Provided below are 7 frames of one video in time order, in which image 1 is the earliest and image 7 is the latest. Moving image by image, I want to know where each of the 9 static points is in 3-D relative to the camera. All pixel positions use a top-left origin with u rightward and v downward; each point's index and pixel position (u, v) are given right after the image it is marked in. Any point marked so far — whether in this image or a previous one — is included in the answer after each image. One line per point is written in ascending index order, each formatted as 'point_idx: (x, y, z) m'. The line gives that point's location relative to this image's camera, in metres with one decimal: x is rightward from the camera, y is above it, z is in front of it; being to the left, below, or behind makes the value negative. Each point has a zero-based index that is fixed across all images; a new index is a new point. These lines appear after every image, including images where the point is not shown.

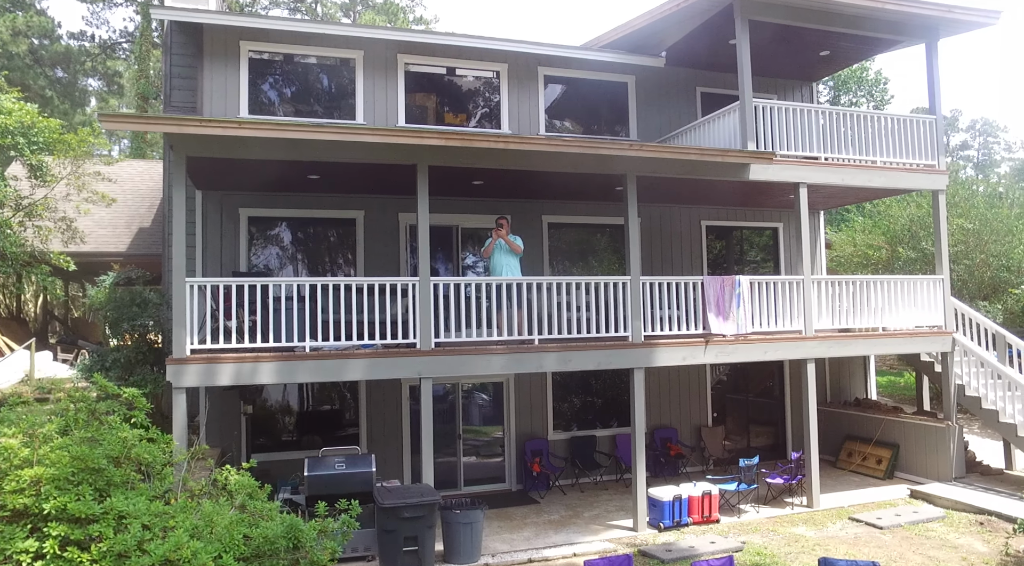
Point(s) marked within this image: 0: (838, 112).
0: (+4.8, +2.5, +11.1) m
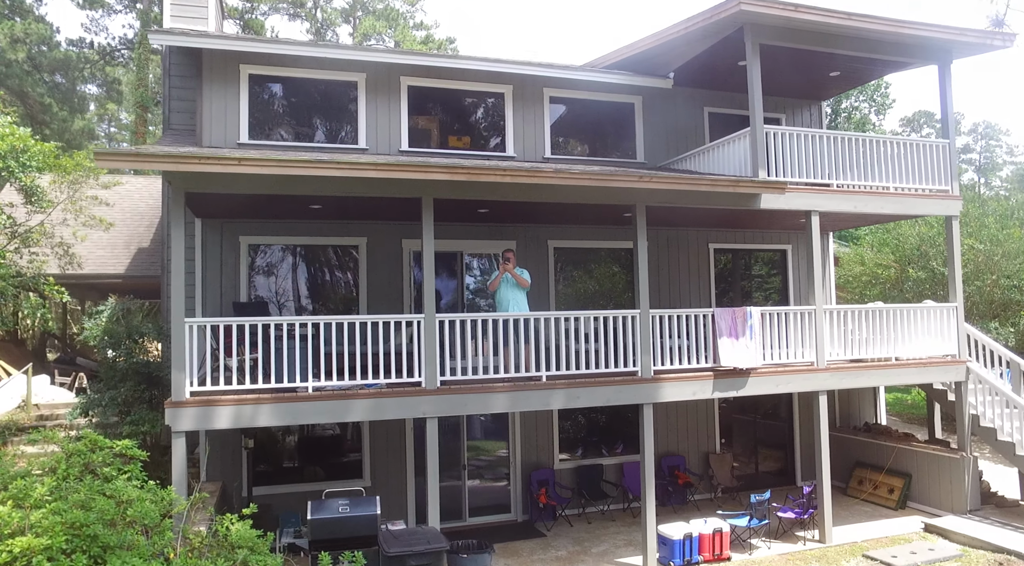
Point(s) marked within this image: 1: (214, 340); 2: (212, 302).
0: (+4.9, +2.1, +10.9) m
1: (-3.4, -0.7, +8.5) m
2: (-4.3, -0.3, +10.7) m
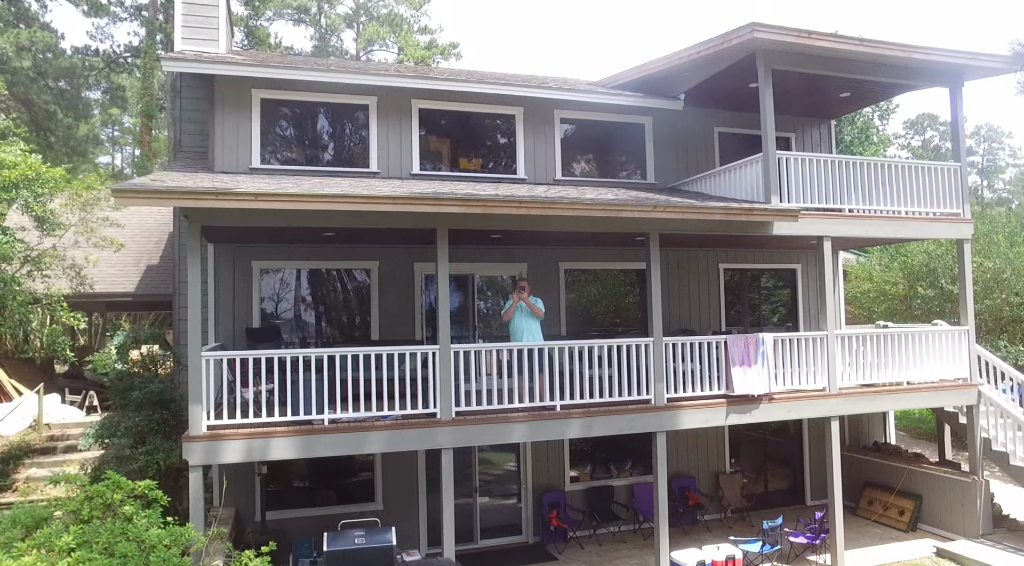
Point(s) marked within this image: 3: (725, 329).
0: (+5.1, +1.8, +10.9) m
1: (-3.2, -1.0, +8.5) m
2: (-4.1, -0.7, +10.7) m
3: (+3.7, -0.8, +13.0) m
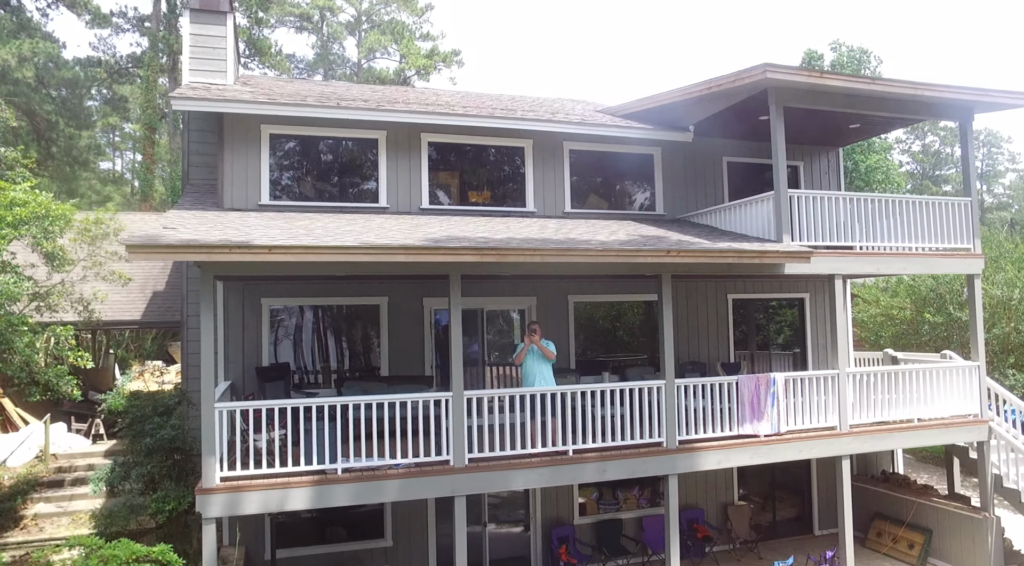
0: (+5.3, +1.2, +10.9) m
1: (-3.1, -1.6, +8.5) m
2: (-4.0, -1.2, +10.7) m
3: (+3.9, -1.3, +13.0) m
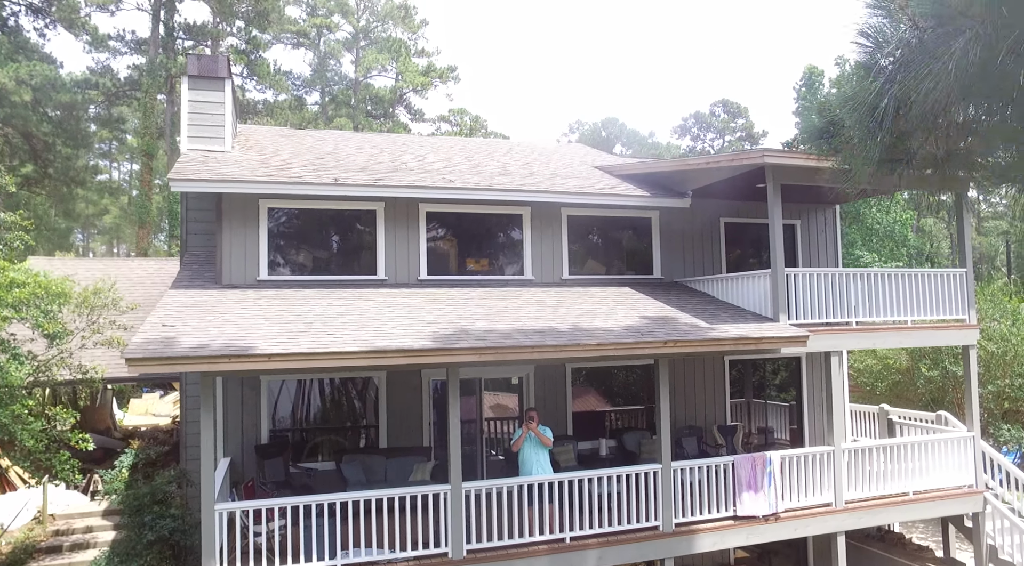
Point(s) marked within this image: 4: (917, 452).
0: (+5.2, +0.1, +10.9) m
1: (-3.1, -2.7, +8.5) m
2: (-4.0, -2.3, +10.7) m
3: (+3.8, -2.4, +13.1) m
4: (+6.0, -2.5, +11.1) m
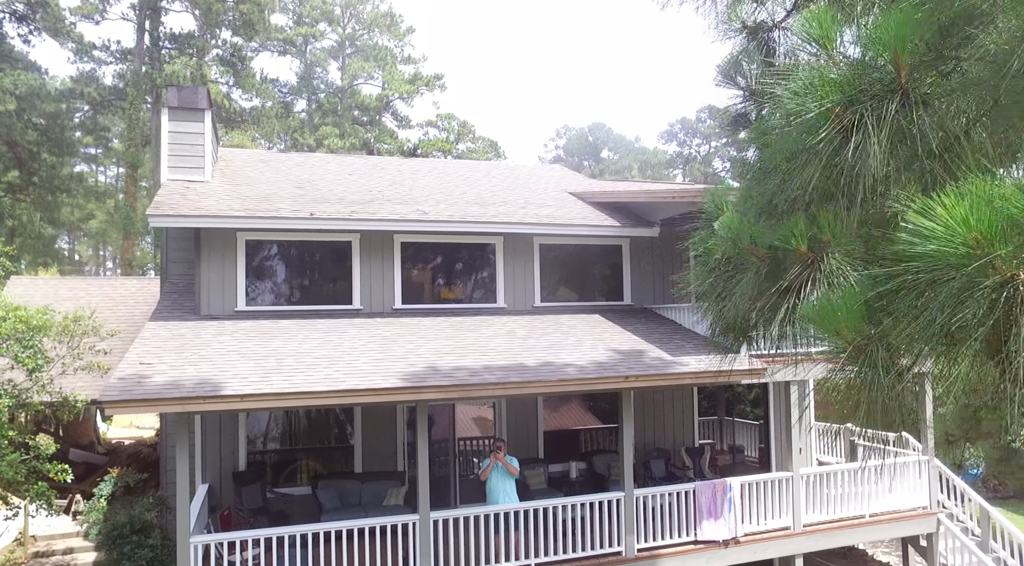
0: (+4.8, -0.3, +11.3) m
1: (-3.5, -3.1, +8.8) m
2: (-4.4, -2.8, +11.0) m
3: (+3.3, -2.9, +13.5) m
4: (+5.6, -3.0, +11.5) m
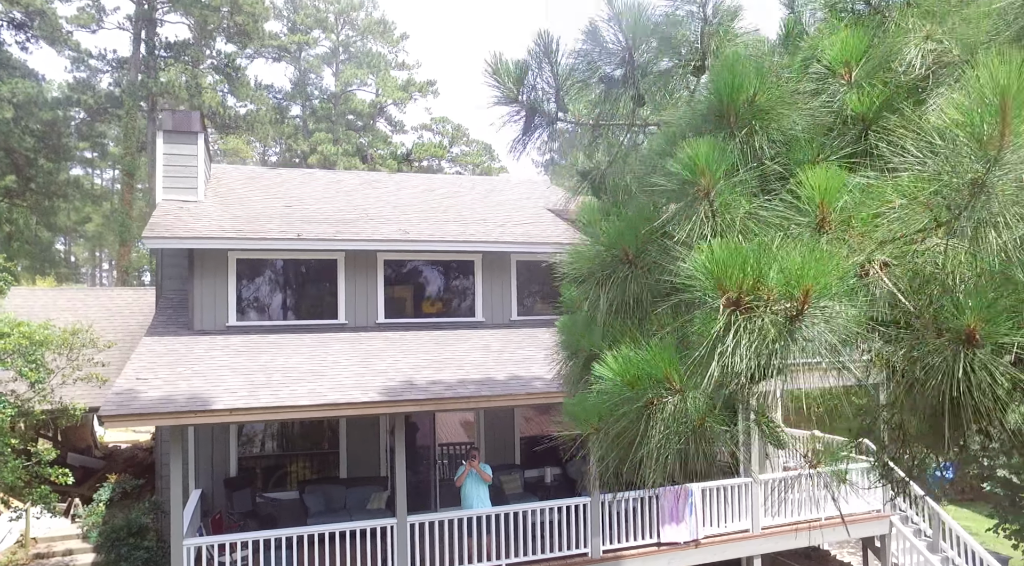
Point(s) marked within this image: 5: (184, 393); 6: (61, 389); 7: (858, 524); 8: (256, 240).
0: (+4.4, -0.6, +12.0) m
1: (-3.9, -3.4, +9.5) m
2: (-4.8, -3.0, +11.6) m
3: (+3.0, -3.1, +14.1) m
4: (+5.2, -3.3, +12.2) m
5: (-4.0, -1.3, +9.0) m
6: (-8.3, -1.9, +13.7) m
7: (+5.7, -4.0, +12.2) m
8: (-4.0, +0.7, +11.6) m
